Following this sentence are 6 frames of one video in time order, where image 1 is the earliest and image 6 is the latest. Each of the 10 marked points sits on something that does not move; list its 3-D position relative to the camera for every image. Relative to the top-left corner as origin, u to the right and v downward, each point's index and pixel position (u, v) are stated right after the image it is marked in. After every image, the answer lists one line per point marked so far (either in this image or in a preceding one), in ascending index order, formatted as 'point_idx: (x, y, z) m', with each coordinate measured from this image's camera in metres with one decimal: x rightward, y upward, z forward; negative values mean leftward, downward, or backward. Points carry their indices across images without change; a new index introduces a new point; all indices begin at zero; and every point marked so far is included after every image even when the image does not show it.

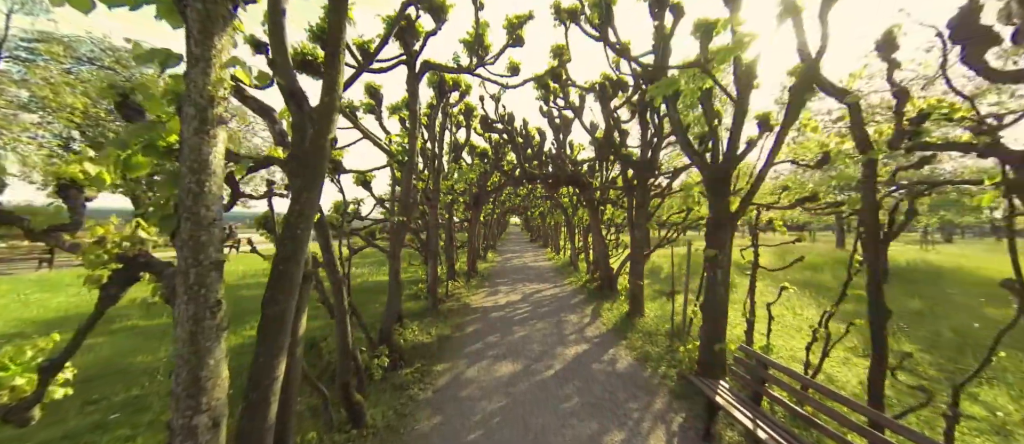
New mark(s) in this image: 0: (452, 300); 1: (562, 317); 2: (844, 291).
0: (-2.1, -2.7, +10.5) m
1: (+1.5, -2.9, +9.2) m
2: (+4.9, -1.0, +4.5) m
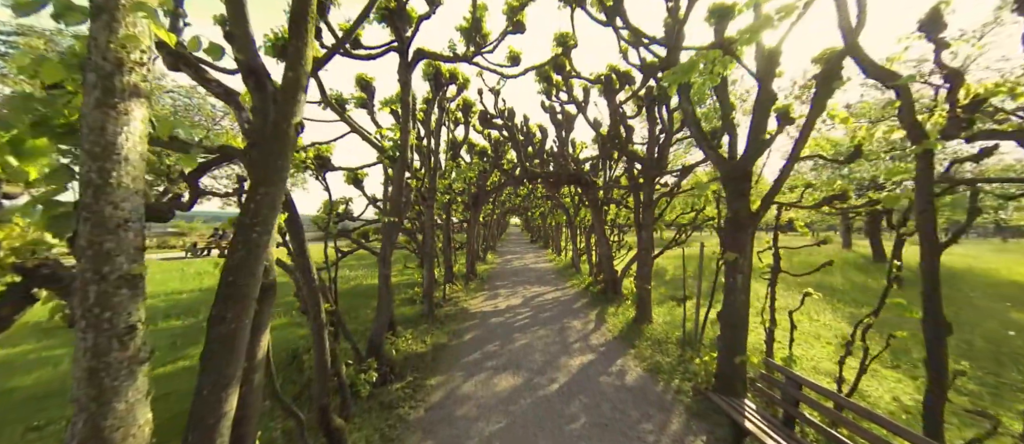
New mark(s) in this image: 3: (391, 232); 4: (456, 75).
0: (-2.1, -2.8, +10.1) m
1: (+1.5, -2.9, +8.8) m
2: (+4.9, -1.0, +4.0) m
3: (-2.3, -0.2, +5.7) m
4: (-1.5, +4.1, +8.3) m
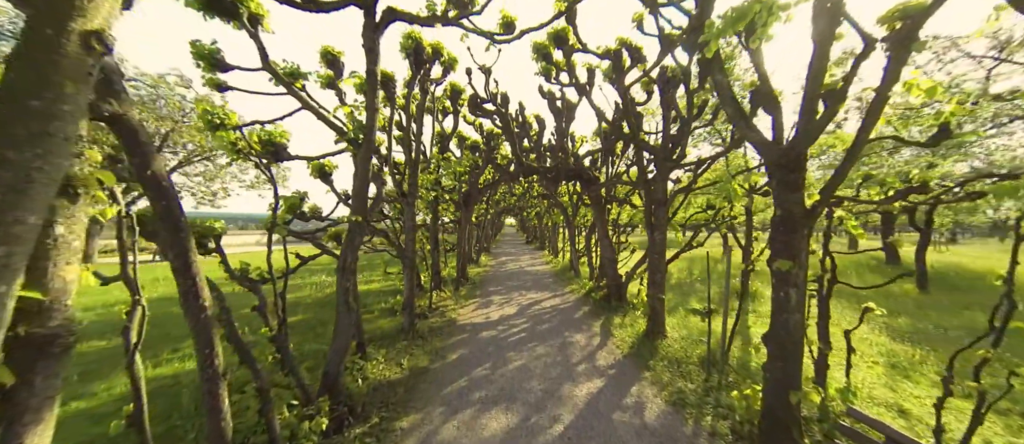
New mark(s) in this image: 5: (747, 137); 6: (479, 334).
0: (-2.3, -2.8, +8.9) m
1: (+1.4, -2.9, +7.7) m
2: (+4.8, -1.0, +3.0) m
3: (-2.4, -0.2, +4.6) m
4: (-1.7, +4.1, +7.2) m
5: (+3.4, +1.2, +4.4) m
6: (-0.8, -2.9, +7.8) m
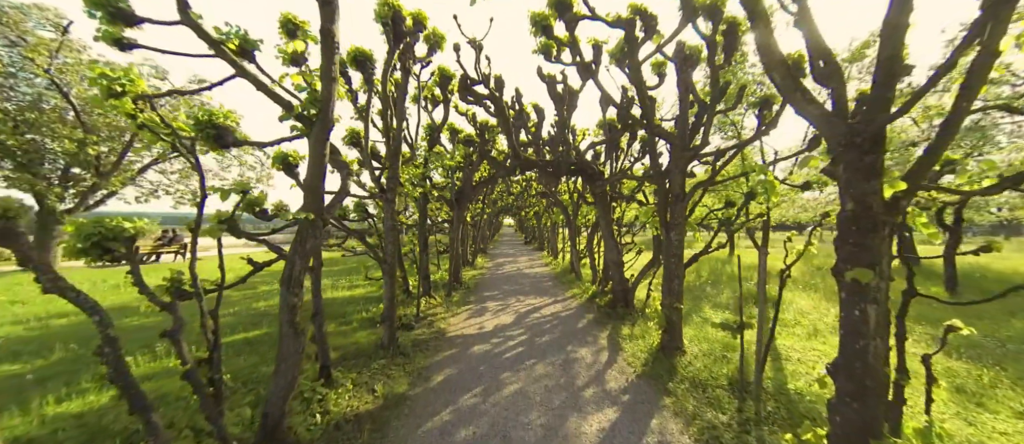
0: (-2.4, -2.7, +8.0) m
1: (+1.3, -2.9, +6.7) m
2: (+4.7, -1.0, +2.1) m
3: (-2.5, -0.2, +3.6) m
4: (-1.8, +4.1, +6.3) m
5: (+3.3, +1.3, +3.5) m
6: (-0.9, -2.9, +6.8) m
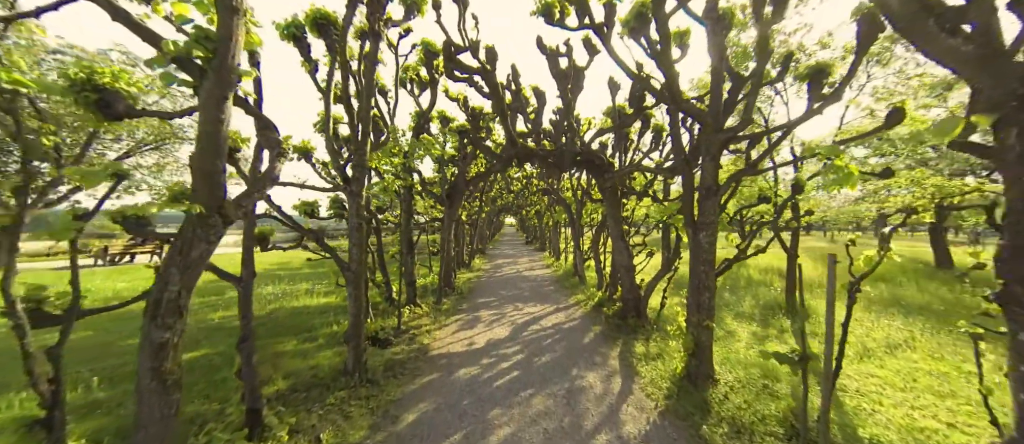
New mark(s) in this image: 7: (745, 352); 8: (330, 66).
0: (-2.5, -2.7, +6.8) m
1: (+1.2, -2.9, +5.6) m
2: (+4.6, -1.0, +0.9) m
3: (-2.6, -0.1, +2.5) m
4: (-1.9, +4.1, +5.1) m
5: (+3.2, +1.3, +2.3) m
6: (-1.1, -2.8, +5.7) m
7: (+5.0, -2.8, +6.5) m
8: (-3.3, +2.8, +5.5) m
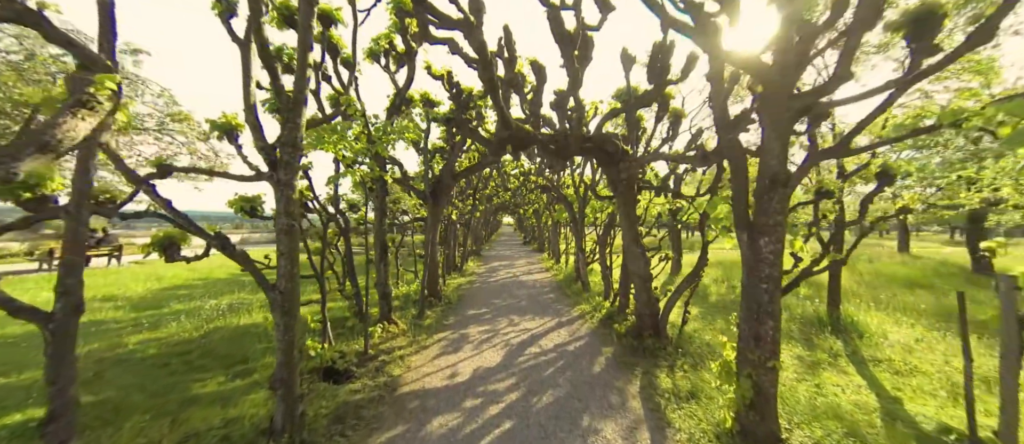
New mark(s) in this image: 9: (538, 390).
0: (-2.6, -2.7, +5.4) m
1: (+1.0, -2.9, +4.2) m
2: (+4.5, -1.0, -0.5) m
3: (-2.7, -0.1, +1.0) m
4: (-2.0, +4.1, +3.7) m
5: (+3.1, +1.3, +0.9) m
6: (-1.2, -2.8, +4.2) m
7: (+4.9, -2.8, +5.1) m
8: (-3.4, +2.8, +4.0) m
9: (+0.4, -2.9, +5.2) m
